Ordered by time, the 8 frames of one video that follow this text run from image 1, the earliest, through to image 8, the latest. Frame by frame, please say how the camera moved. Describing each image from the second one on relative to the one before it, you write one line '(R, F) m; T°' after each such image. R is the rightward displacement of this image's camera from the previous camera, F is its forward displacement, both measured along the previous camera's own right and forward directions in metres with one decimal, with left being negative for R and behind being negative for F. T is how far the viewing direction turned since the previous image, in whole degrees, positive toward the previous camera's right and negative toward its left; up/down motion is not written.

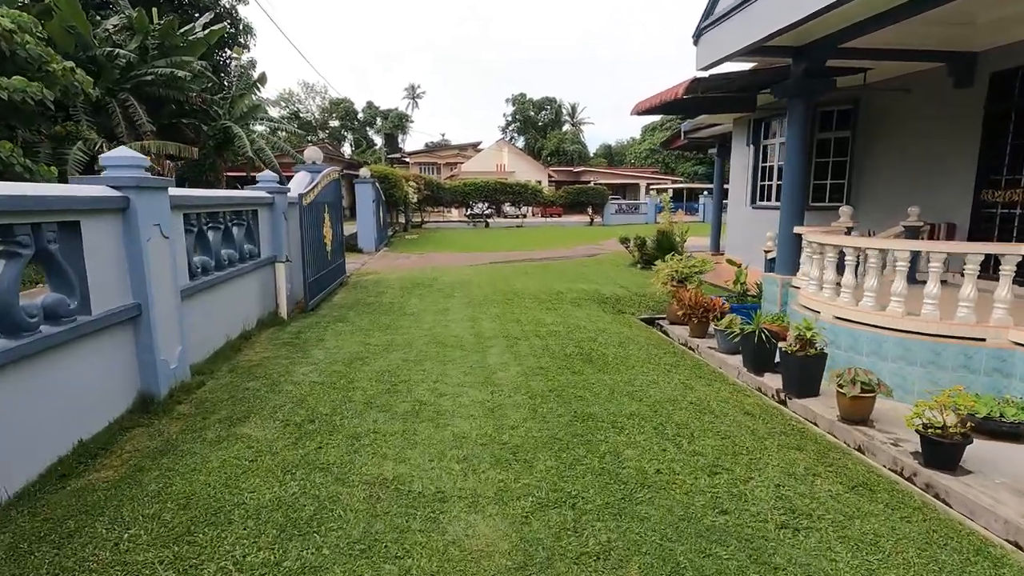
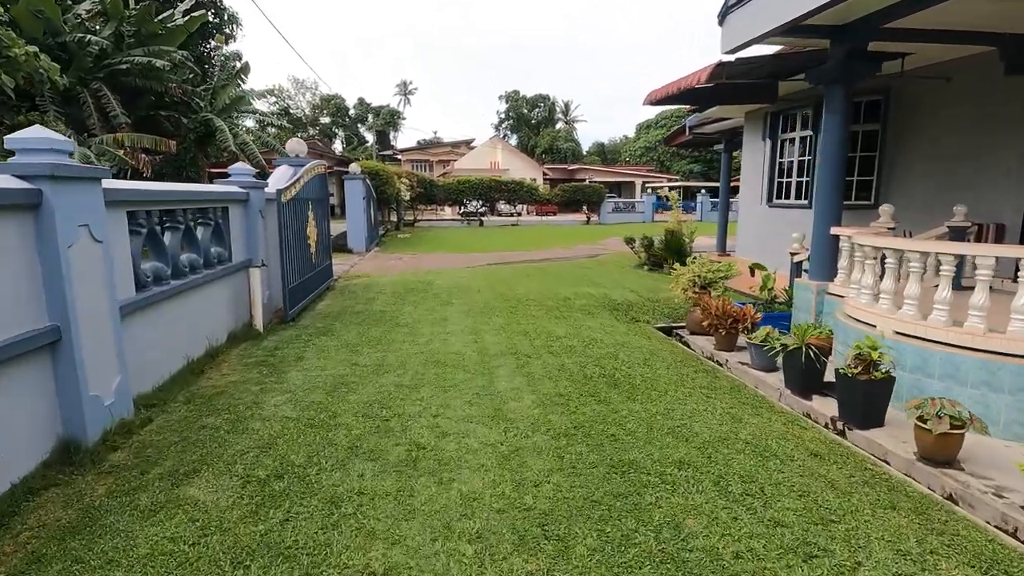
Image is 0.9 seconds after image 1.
(-0.1, +0.6) m; +1°
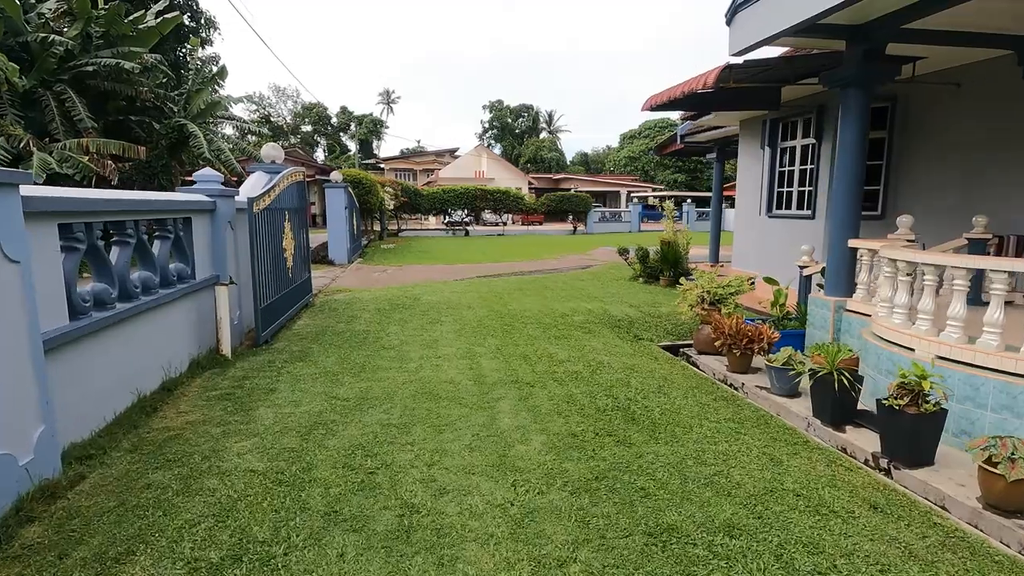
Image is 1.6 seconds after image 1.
(-0.1, +0.5) m; +2°
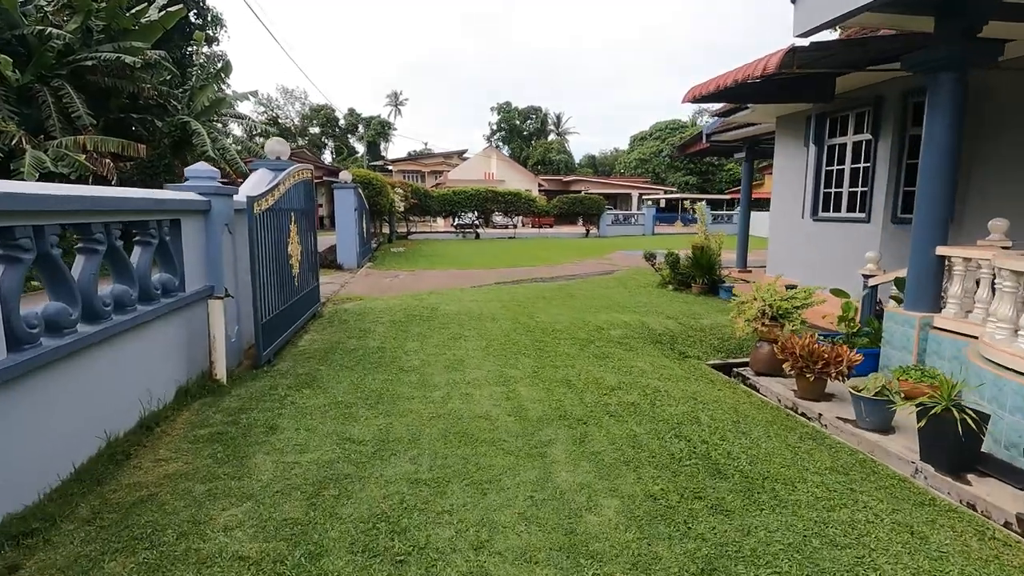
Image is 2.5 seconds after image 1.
(-0.3, +0.6) m; -1°
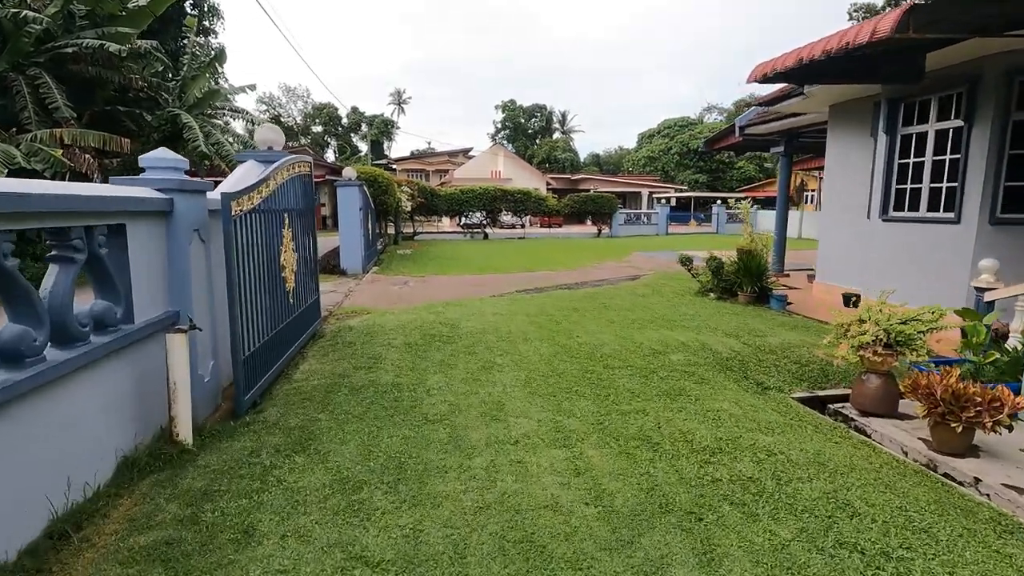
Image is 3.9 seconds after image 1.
(-0.3, +1.0) m; 0°
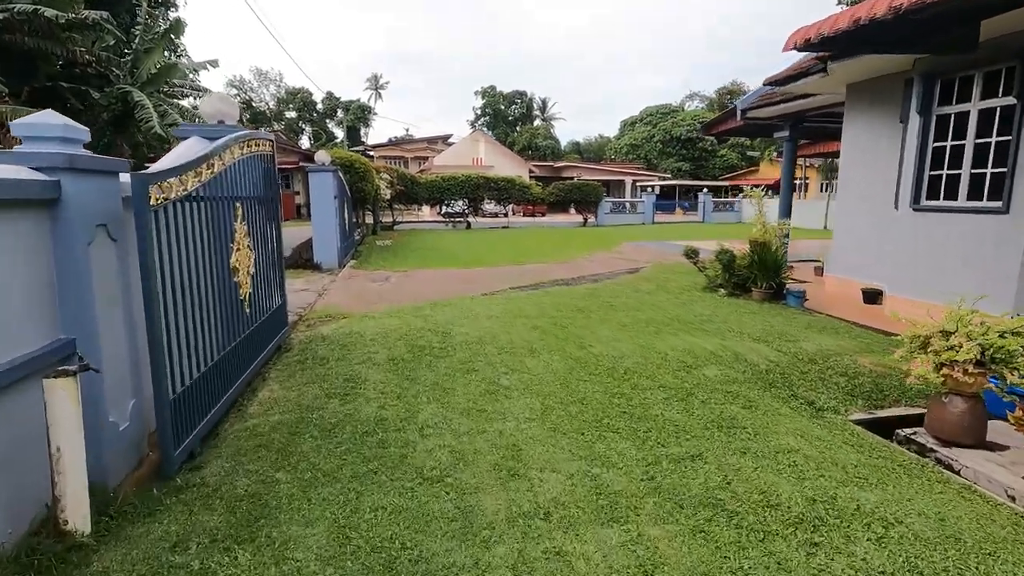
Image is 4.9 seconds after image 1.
(-0.2, +0.8) m; +2°
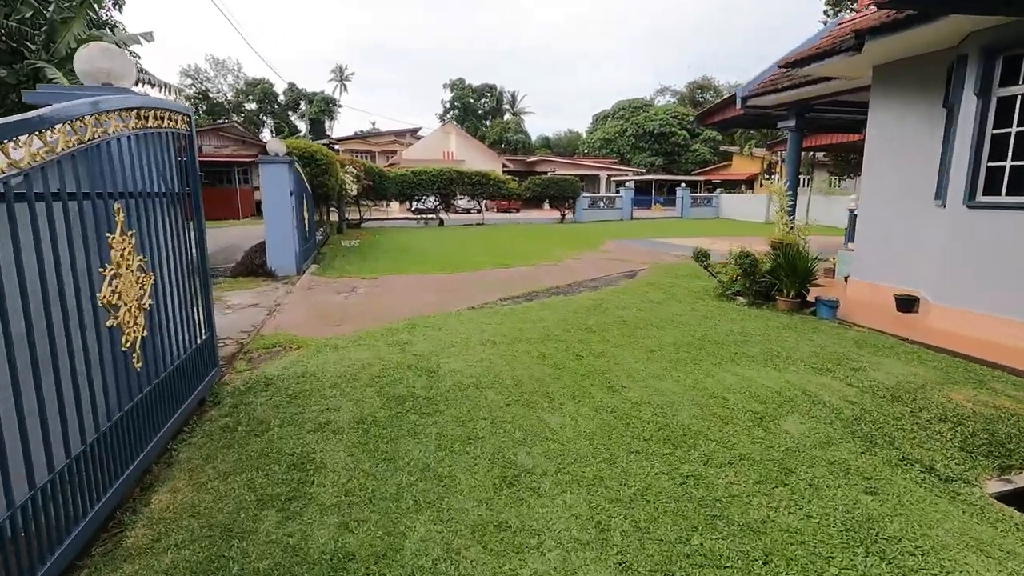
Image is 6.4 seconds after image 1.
(-0.2, +1.1) m; +3°
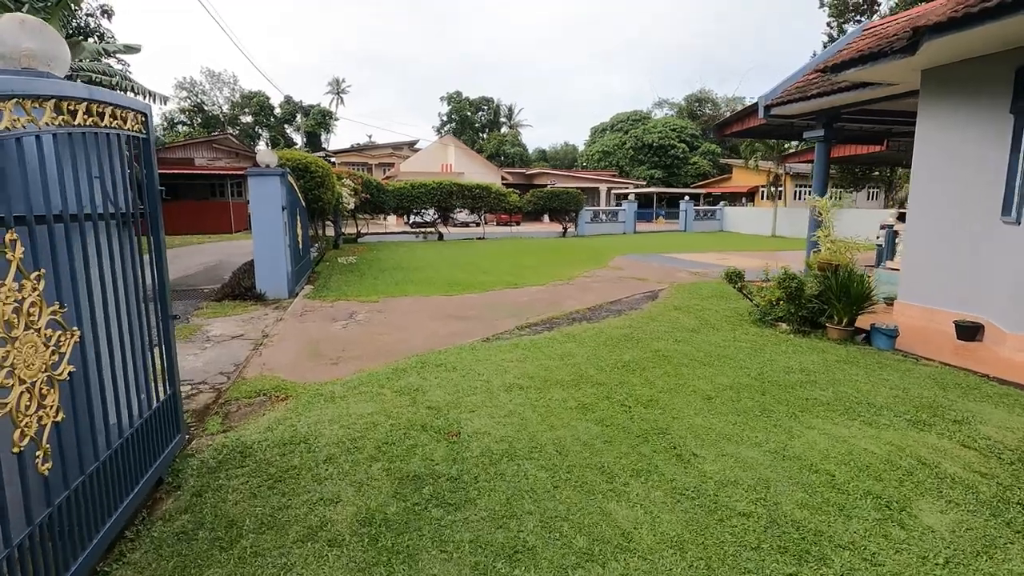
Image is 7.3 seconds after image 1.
(-0.2, +0.7) m; 0°
